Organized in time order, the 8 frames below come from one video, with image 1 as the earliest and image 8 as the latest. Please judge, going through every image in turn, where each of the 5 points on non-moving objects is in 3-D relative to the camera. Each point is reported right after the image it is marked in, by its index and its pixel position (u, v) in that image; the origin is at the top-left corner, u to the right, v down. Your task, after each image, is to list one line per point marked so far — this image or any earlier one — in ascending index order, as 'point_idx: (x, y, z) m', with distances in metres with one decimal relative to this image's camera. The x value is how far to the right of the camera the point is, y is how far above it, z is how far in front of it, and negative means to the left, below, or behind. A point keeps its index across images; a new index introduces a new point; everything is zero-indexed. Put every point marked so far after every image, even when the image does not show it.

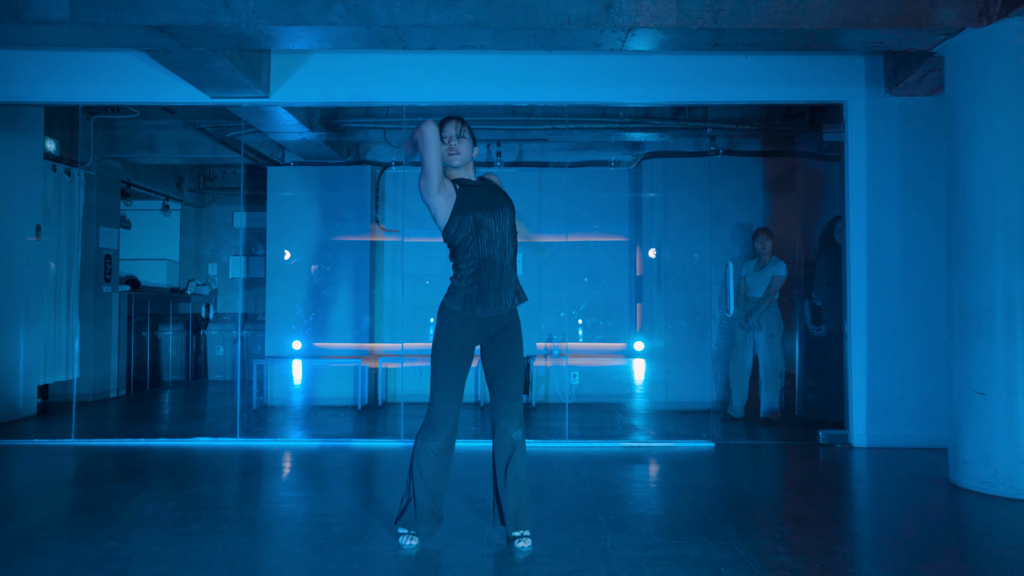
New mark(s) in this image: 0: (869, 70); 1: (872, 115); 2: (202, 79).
0: (+2.0, +1.2, +4.8) m
1: (+2.0, +1.0, +4.8) m
2: (-1.6, +1.1, +4.5) m
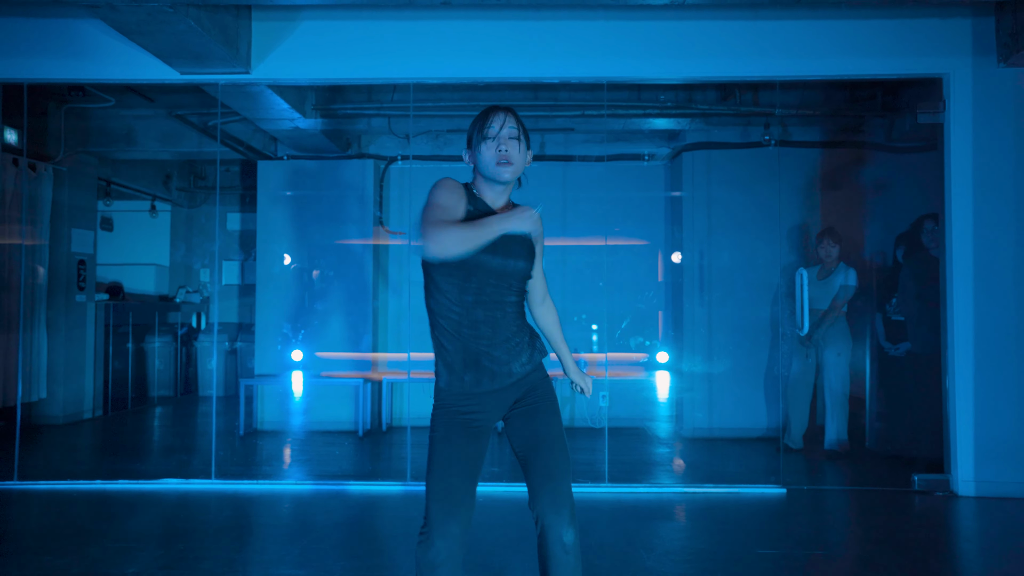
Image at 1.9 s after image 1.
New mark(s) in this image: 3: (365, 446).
0: (+2.2, +1.2, +4.0) m
1: (+2.2, +0.9, +4.0) m
2: (-1.5, +1.0, +3.7) m
3: (-0.9, -1.0, +5.1) m
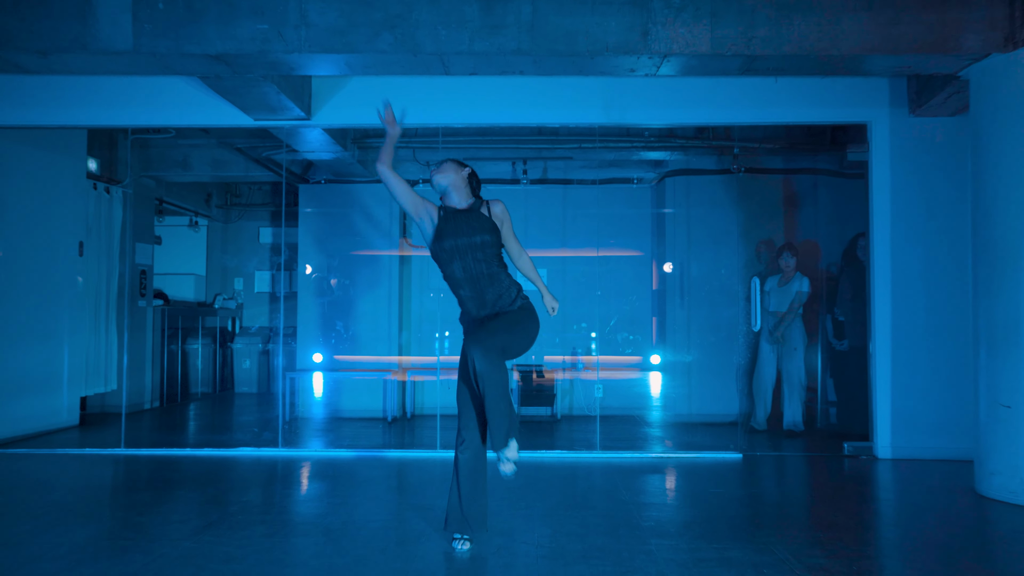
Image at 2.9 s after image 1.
0: (+2.2, +1.1, +4.9) m
1: (+2.2, +0.9, +4.9) m
2: (-1.4, +1.0, +4.6) m
3: (-0.8, -1.0, +6.0) m
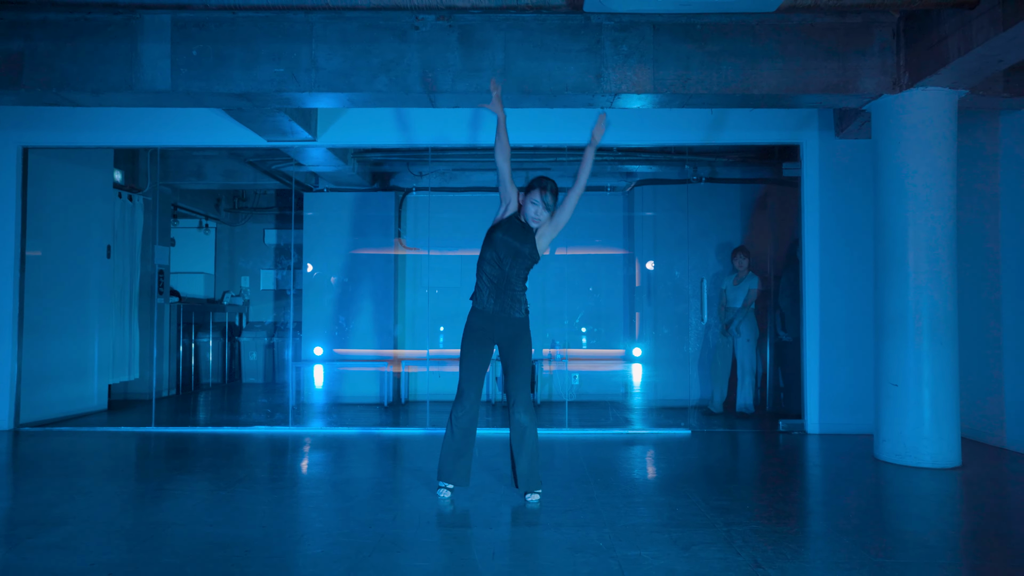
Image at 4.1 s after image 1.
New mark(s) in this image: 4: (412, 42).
0: (+2.1, +1.2, +5.7) m
1: (+2.1, +0.9, +5.7) m
2: (-1.6, +1.0, +5.4) m
3: (-1.0, -1.0, +6.8) m
4: (-0.5, +1.3, +4.5) m
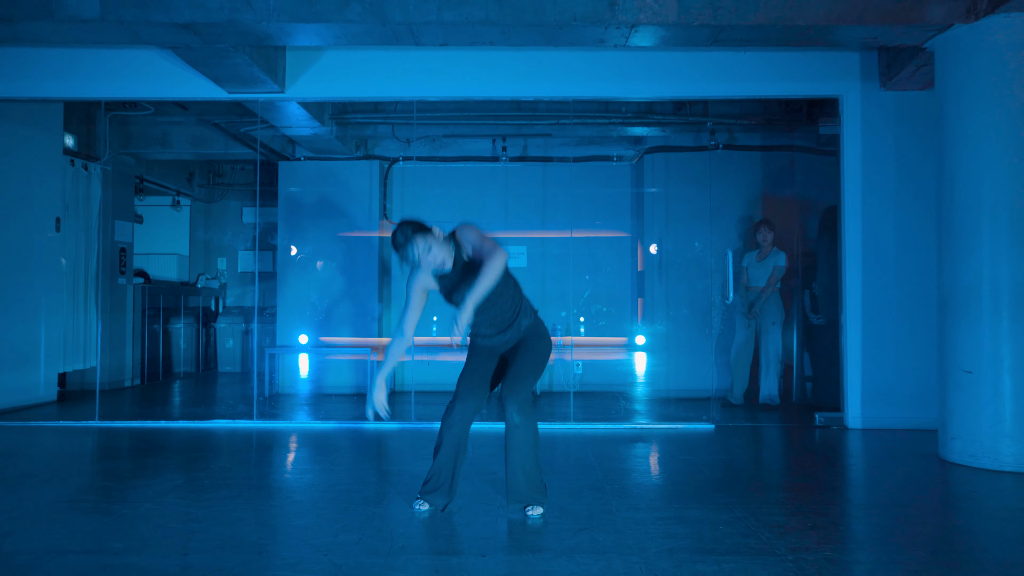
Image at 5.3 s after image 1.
0: (+2.1, +1.3, +5.0) m
1: (+2.1, +1.1, +4.9) m
2: (-1.6, +1.2, +4.6) m
3: (-1.0, -0.8, +6.1) m
4: (-0.5, +1.4, +3.7) m
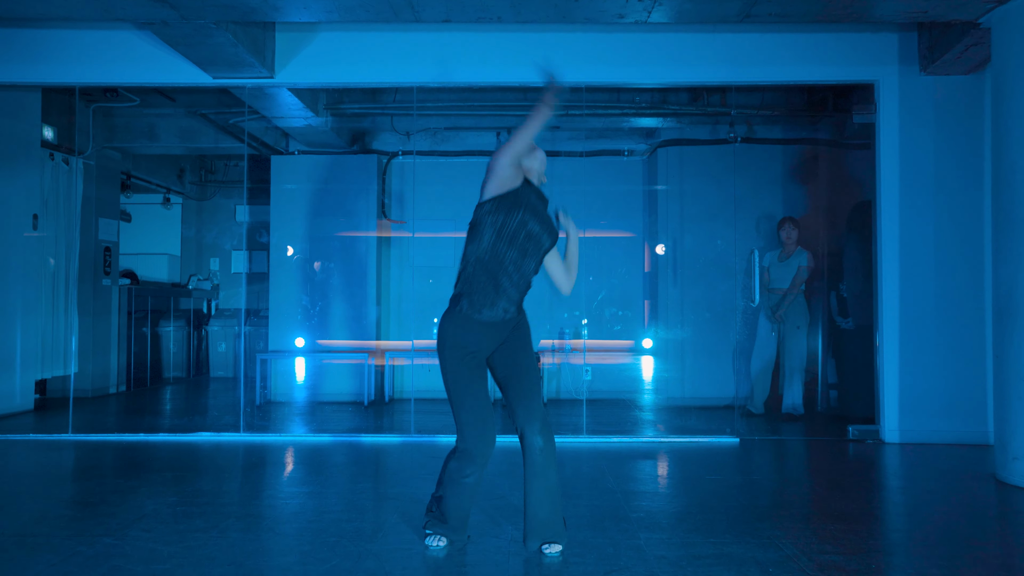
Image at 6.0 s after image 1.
0: (+2.1, +1.3, +4.6) m
1: (+2.1, +1.0, +4.6) m
2: (-1.5, +1.2, +4.3) m
3: (-1.0, -0.8, +5.7) m
4: (-0.5, +1.4, +3.4) m
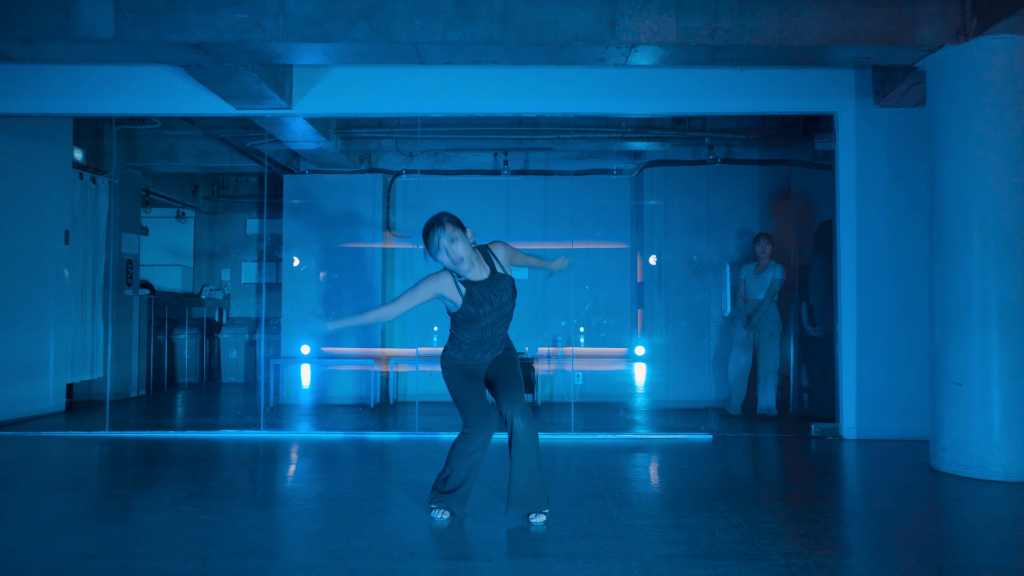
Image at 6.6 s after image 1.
0: (+2.1, +1.2, +5.1) m
1: (+2.1, +1.0, +5.1) m
2: (-1.6, +1.1, +4.7) m
3: (-1.0, -0.9, +6.2) m
4: (-0.5, +1.4, +3.9) m
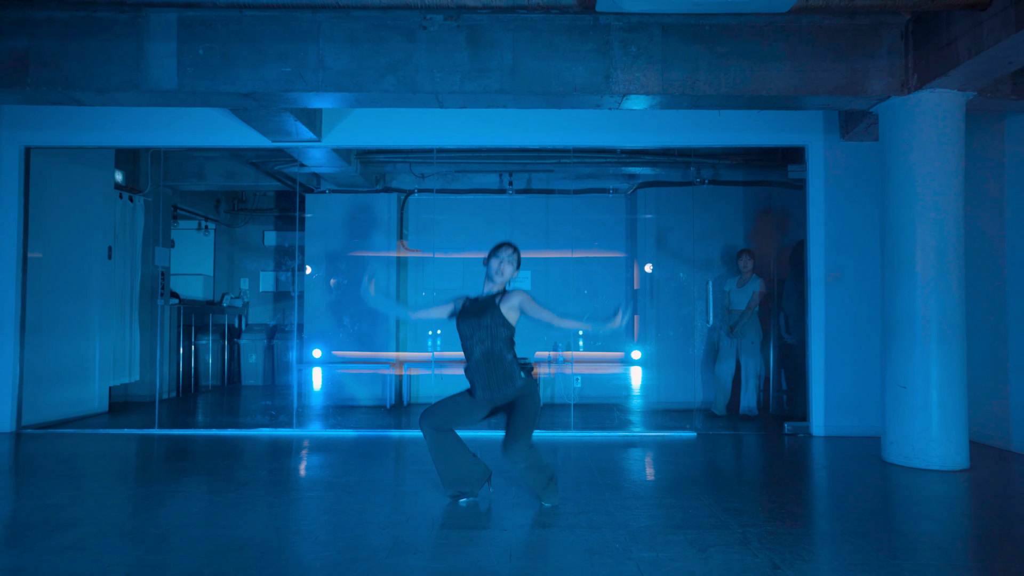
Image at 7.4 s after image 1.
0: (+2.1, +1.1, +5.7) m
1: (+2.1, +0.9, +5.7) m
2: (-1.5, +1.0, +5.3) m
3: (-1.0, -1.0, +6.8) m
4: (-0.5, +1.3, +4.5) m
